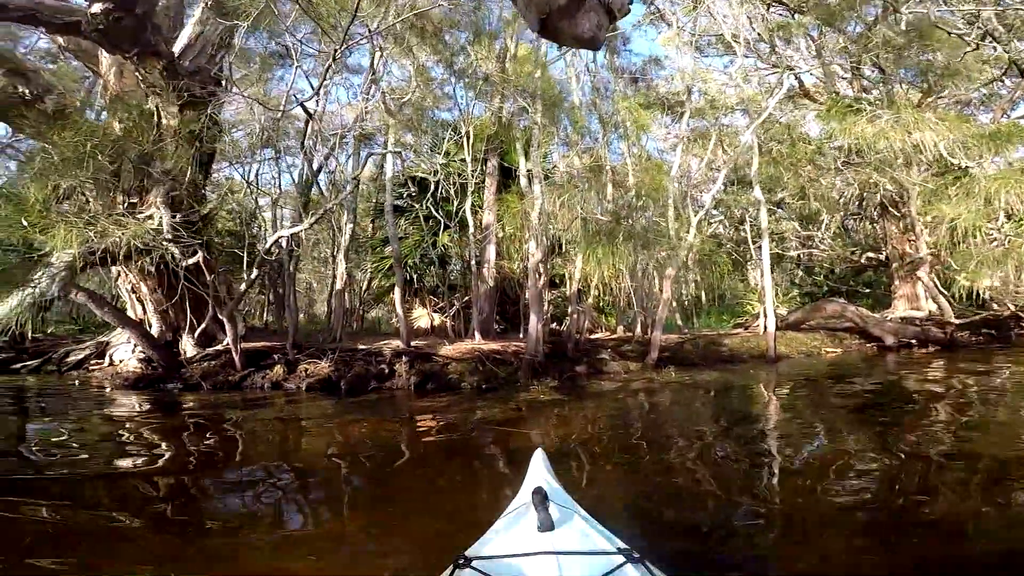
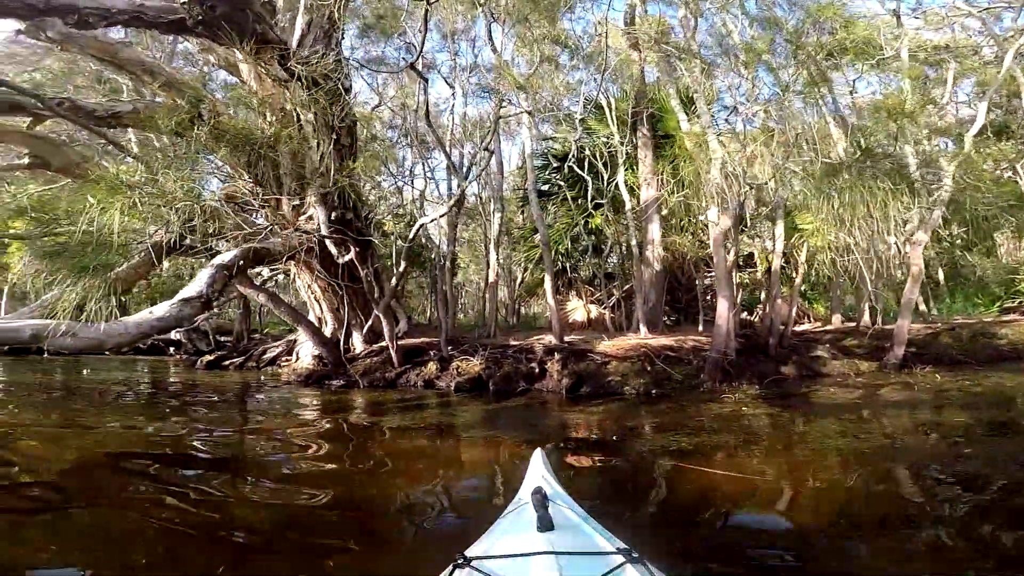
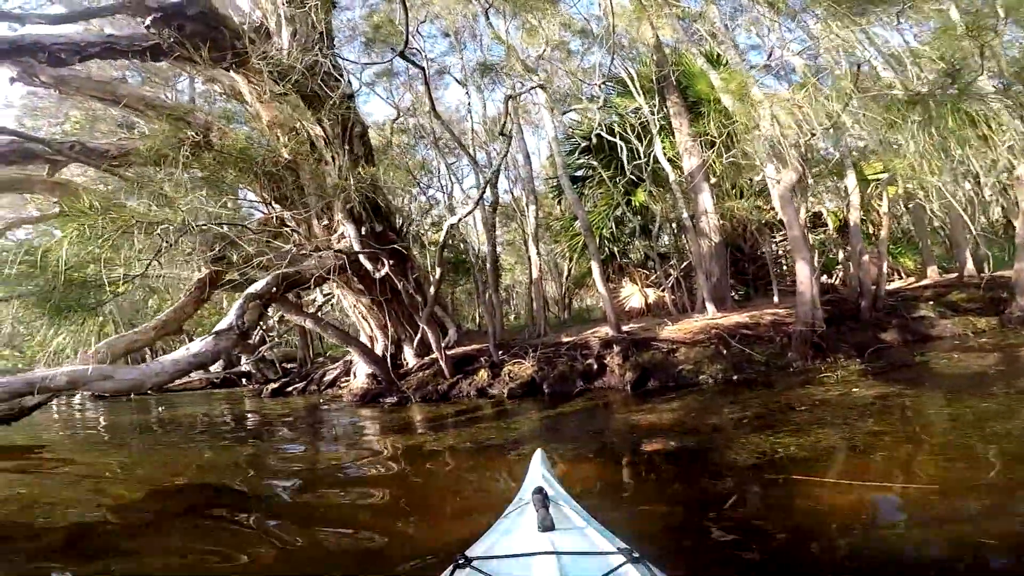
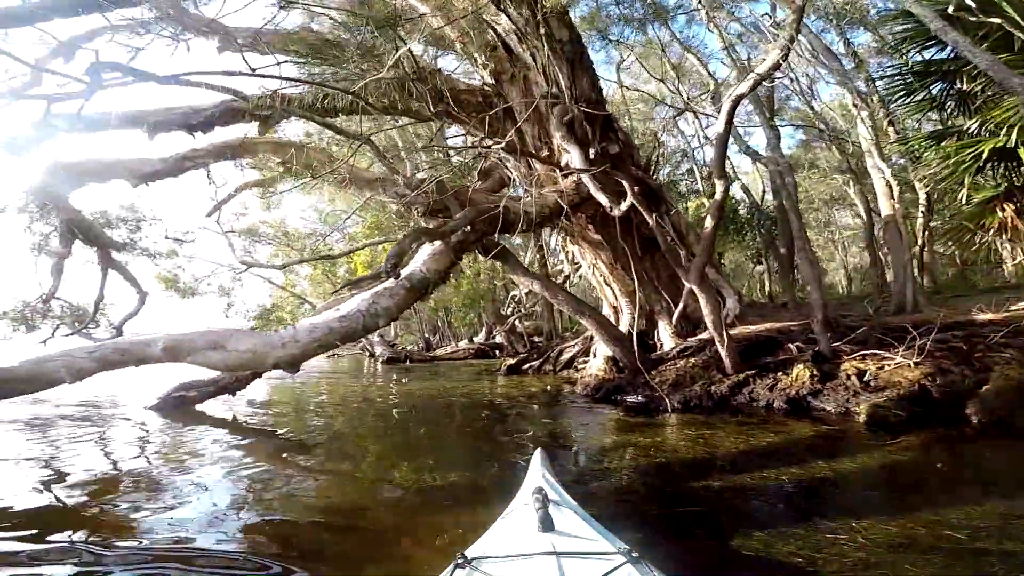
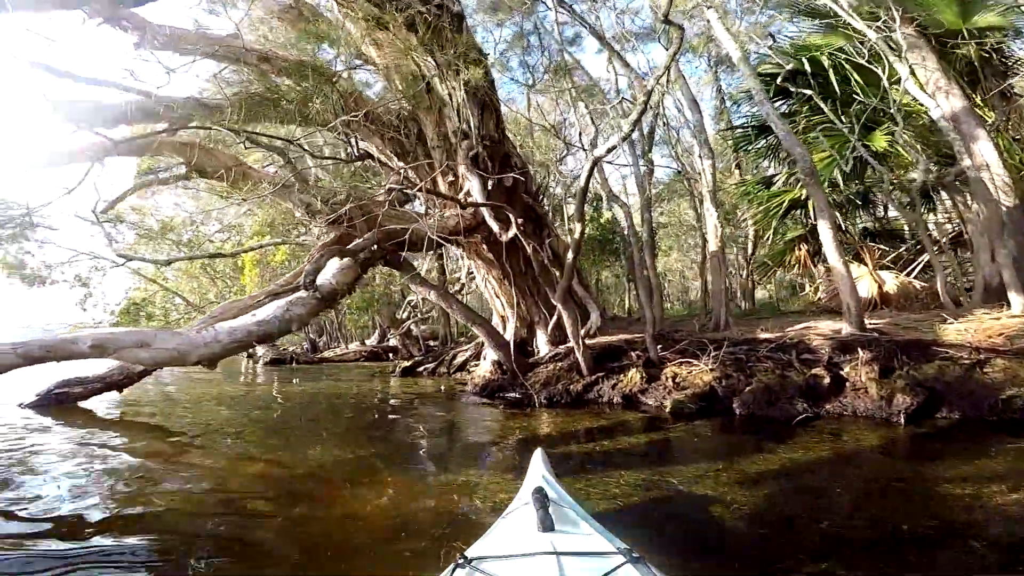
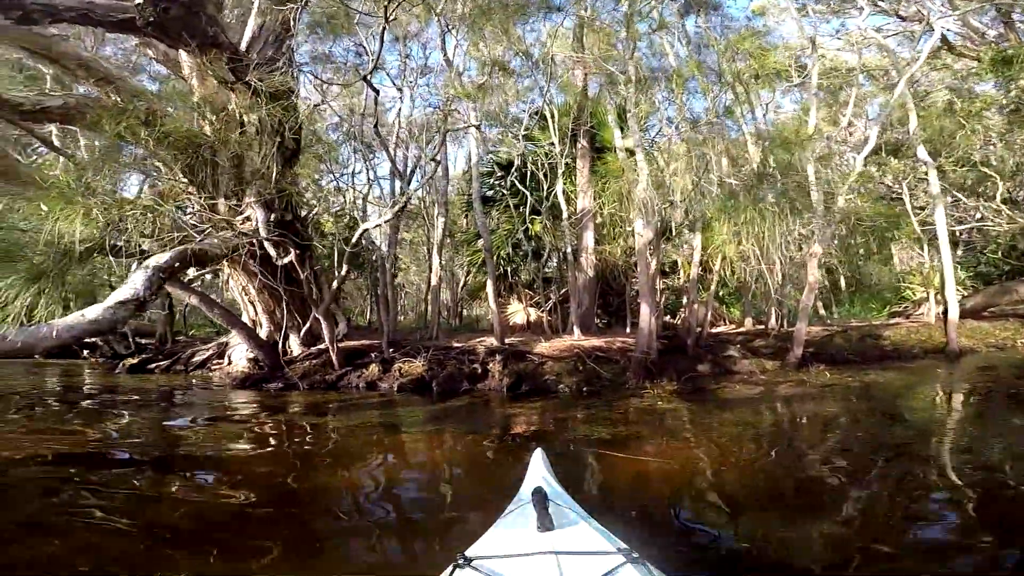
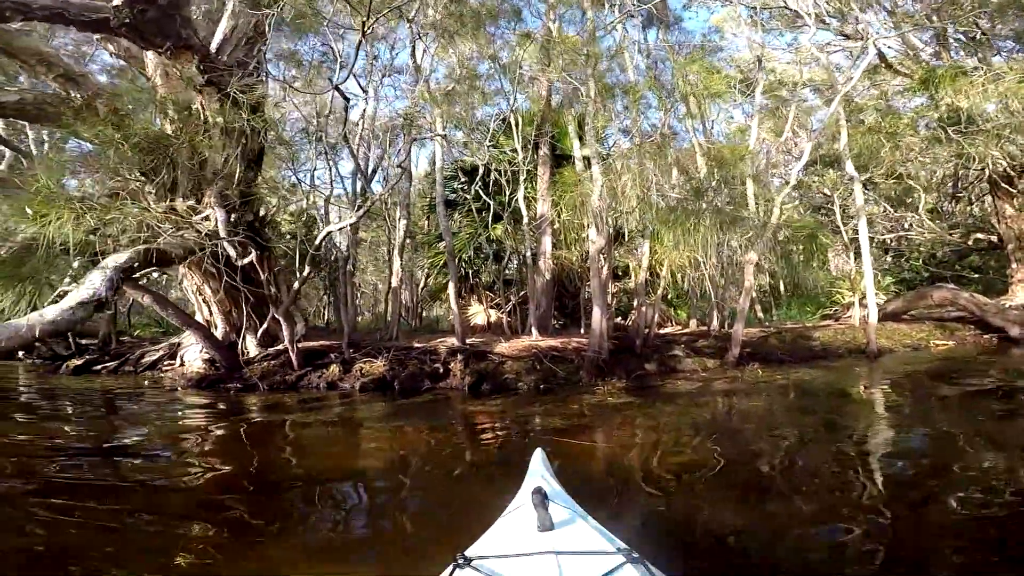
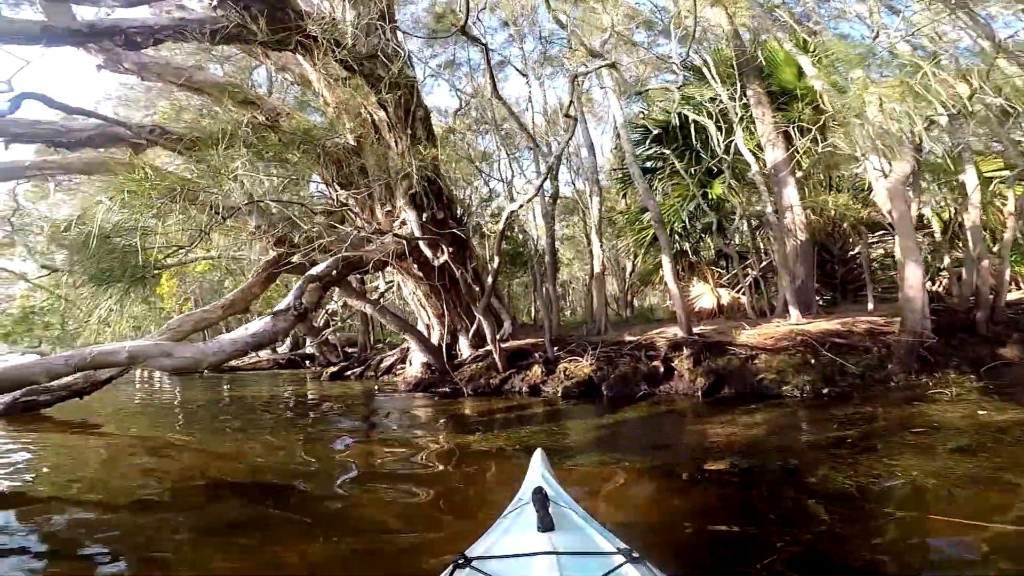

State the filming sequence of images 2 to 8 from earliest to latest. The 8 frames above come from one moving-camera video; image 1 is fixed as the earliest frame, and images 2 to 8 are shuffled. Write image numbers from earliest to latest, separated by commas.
7, 6, 2, 3, 8, 5, 4
